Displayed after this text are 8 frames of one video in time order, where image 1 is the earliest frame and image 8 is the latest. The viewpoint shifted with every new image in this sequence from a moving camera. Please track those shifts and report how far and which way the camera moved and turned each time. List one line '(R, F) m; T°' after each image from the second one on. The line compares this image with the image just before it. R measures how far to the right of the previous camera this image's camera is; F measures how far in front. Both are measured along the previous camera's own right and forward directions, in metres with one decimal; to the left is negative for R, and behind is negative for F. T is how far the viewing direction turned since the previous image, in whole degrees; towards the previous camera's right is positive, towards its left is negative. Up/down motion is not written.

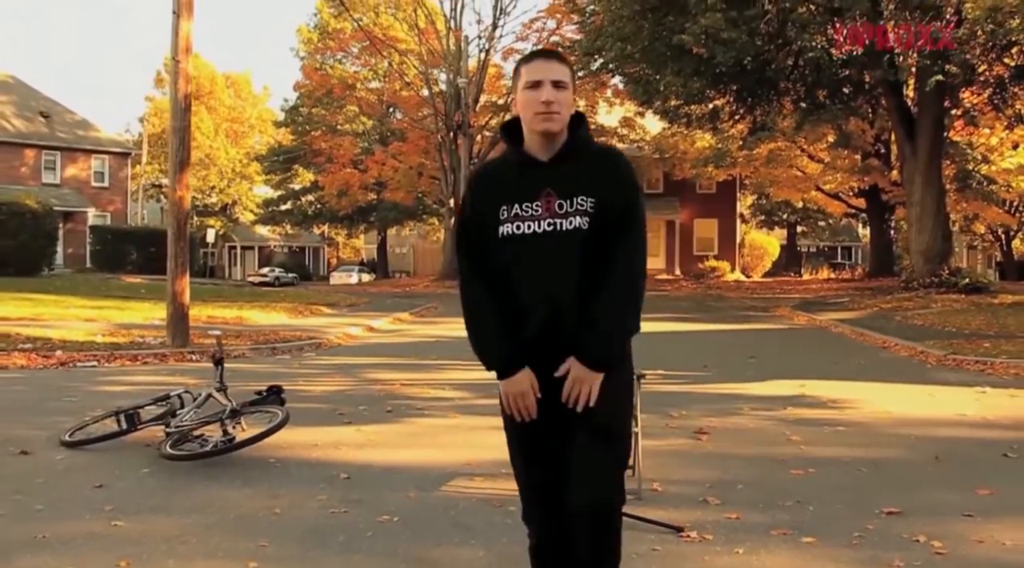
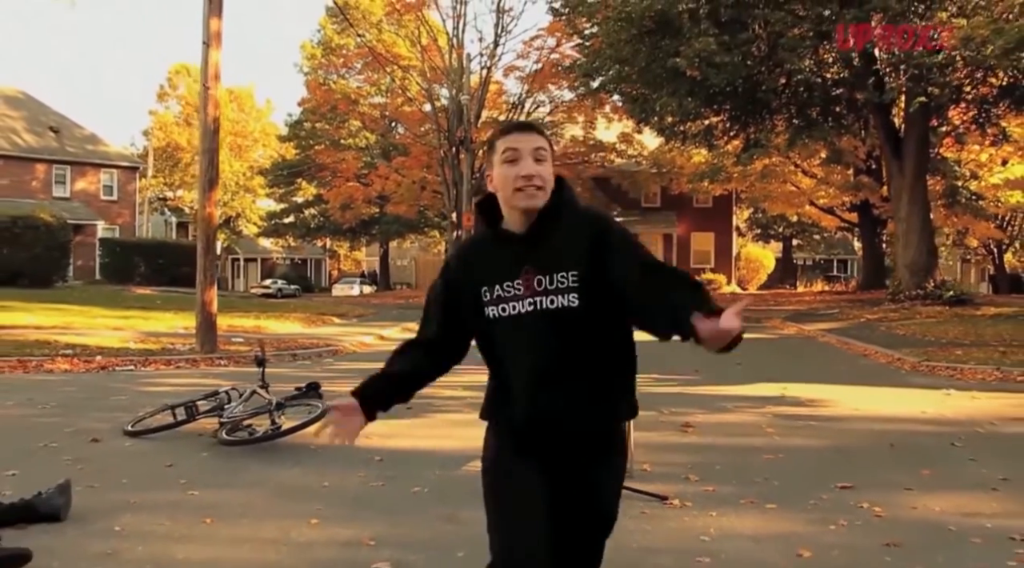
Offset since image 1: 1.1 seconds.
(-0.1, -1.1) m; 0°
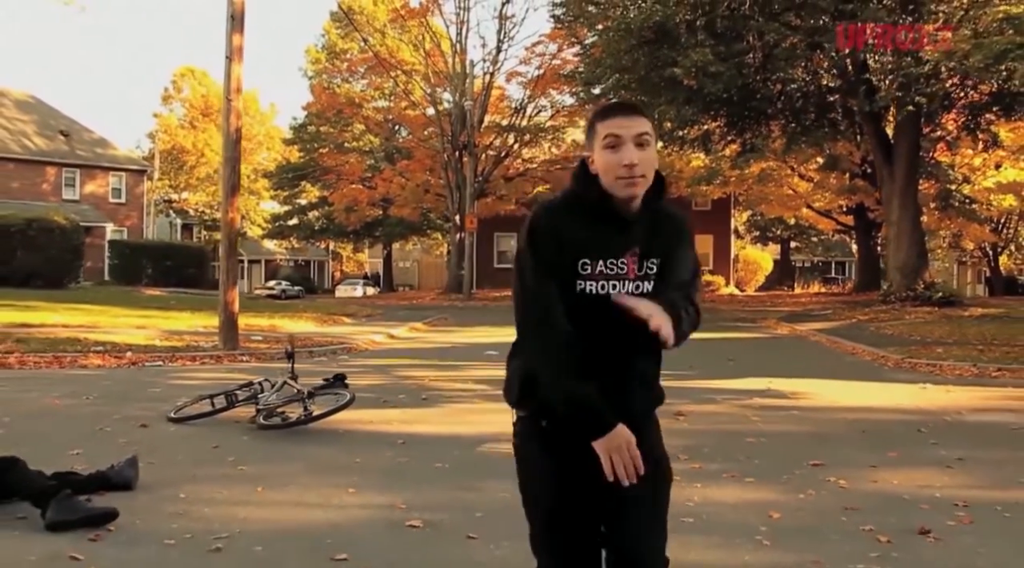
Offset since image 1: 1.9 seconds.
(-0.1, -0.9) m; 0°
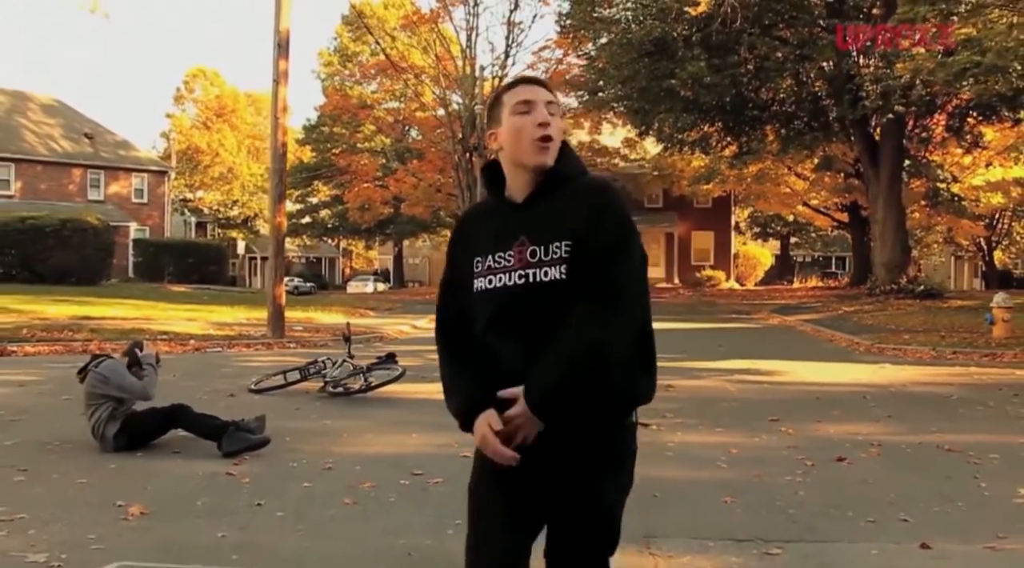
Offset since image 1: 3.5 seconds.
(-0.2, -2.1) m; 0°
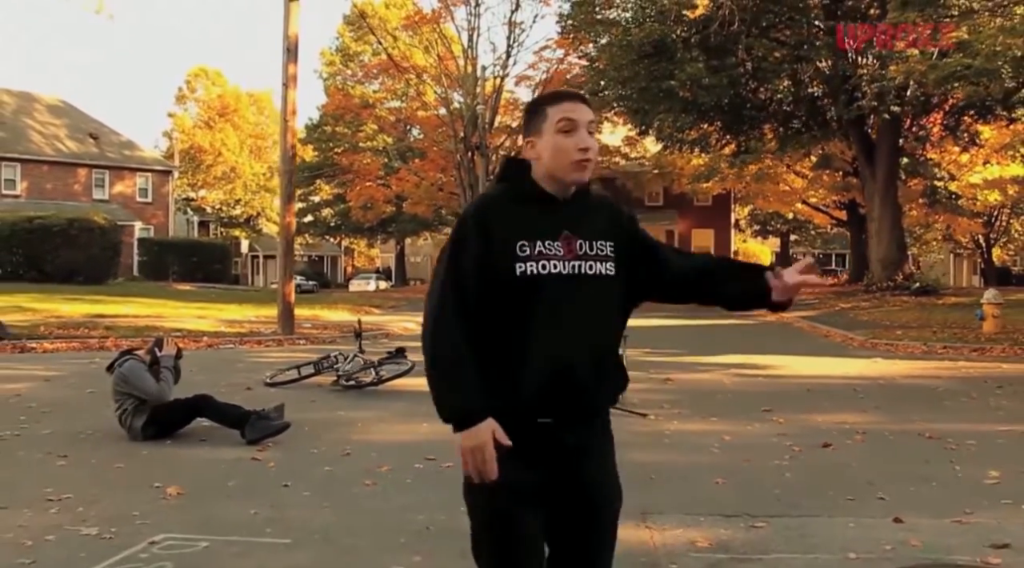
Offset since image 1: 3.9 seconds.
(0.0, -0.5) m; 0°
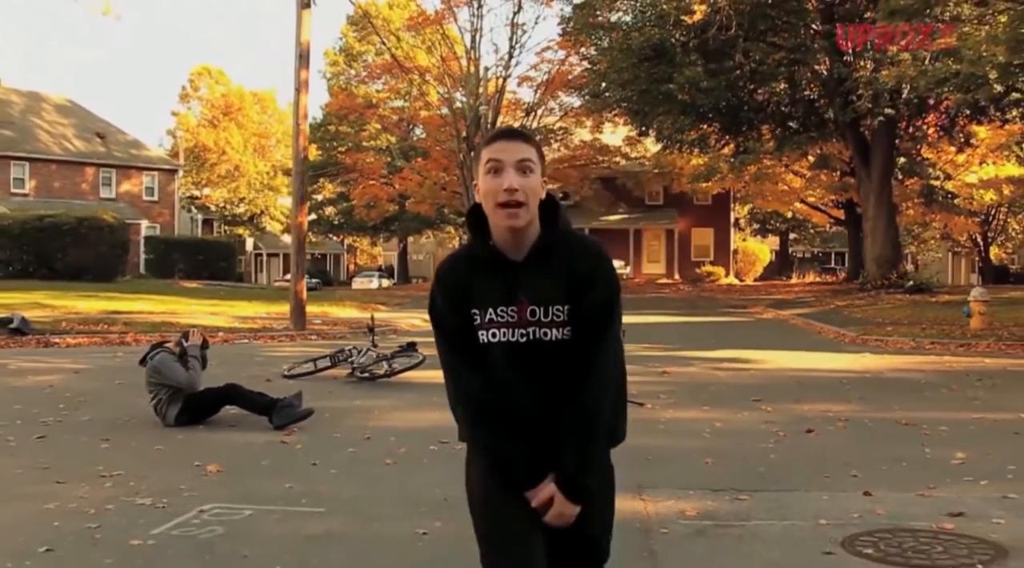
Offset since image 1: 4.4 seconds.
(0.0, -0.7) m; 0°
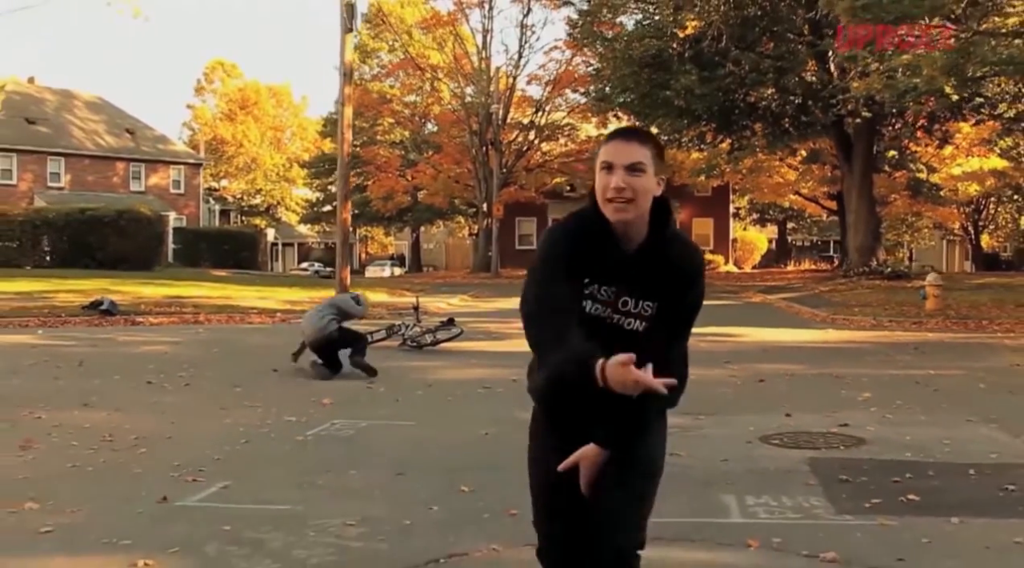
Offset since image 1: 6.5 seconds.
(-0.2, -3.0) m; 0°
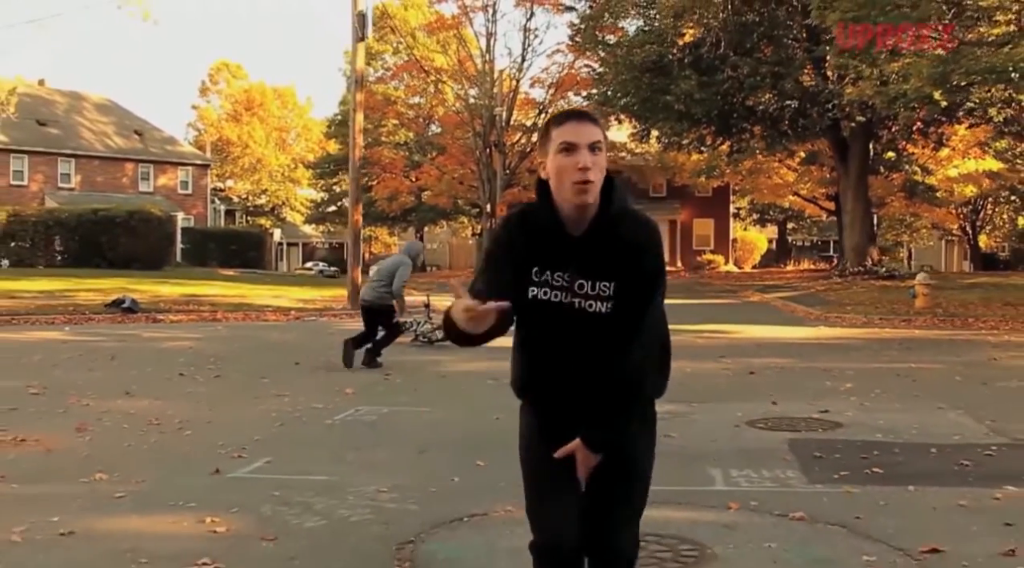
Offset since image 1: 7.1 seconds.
(-0.1, -0.9) m; 0°
